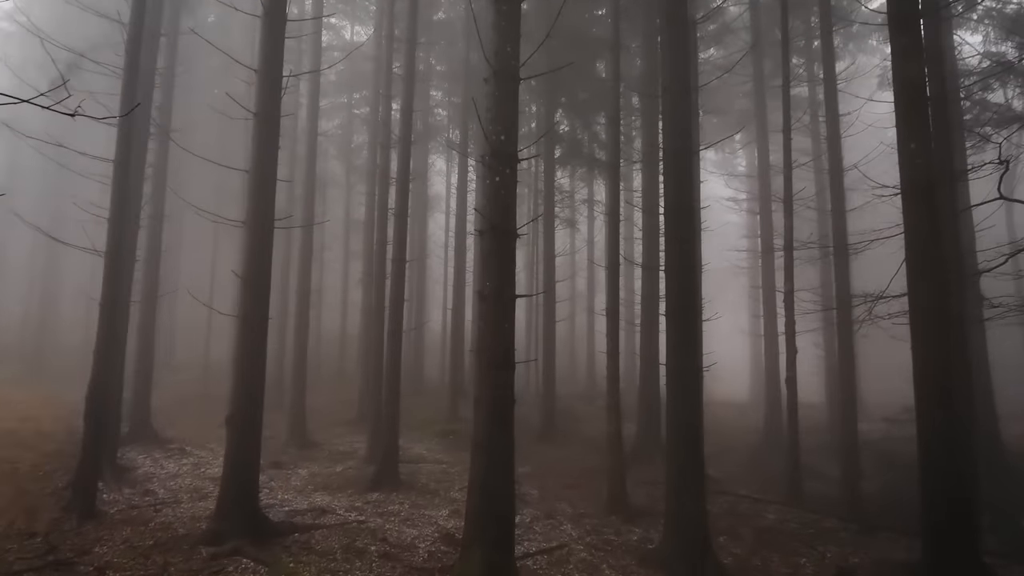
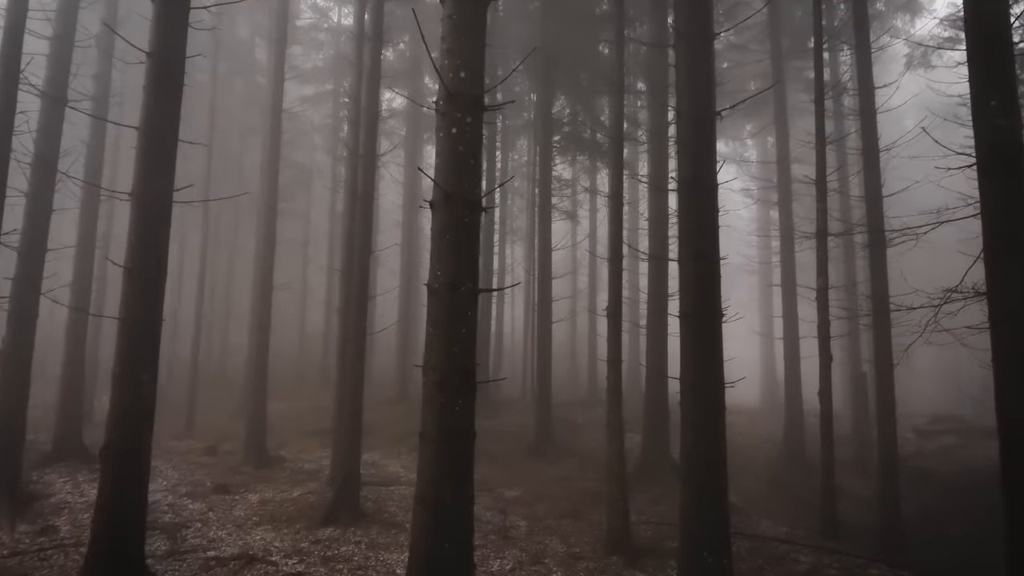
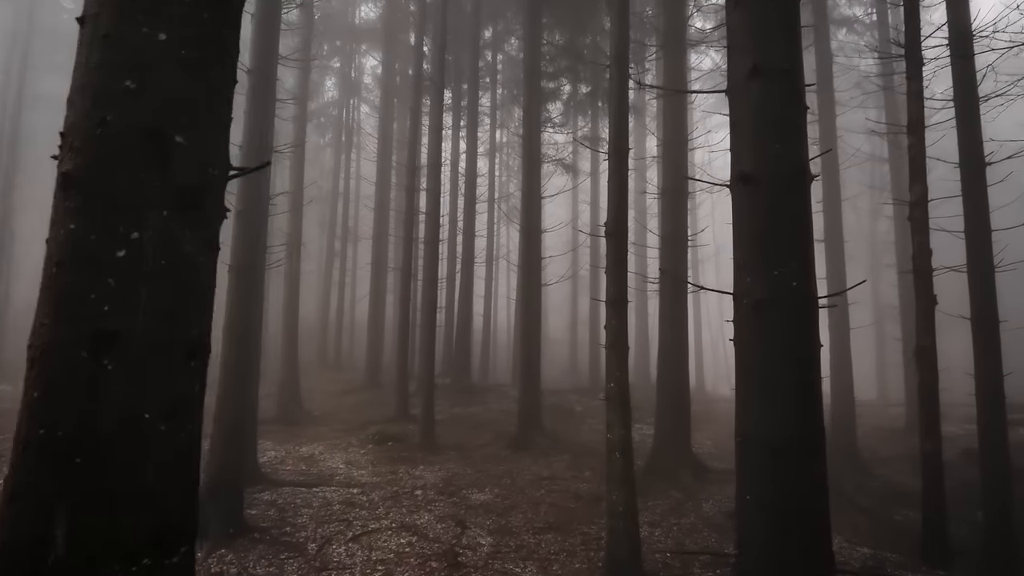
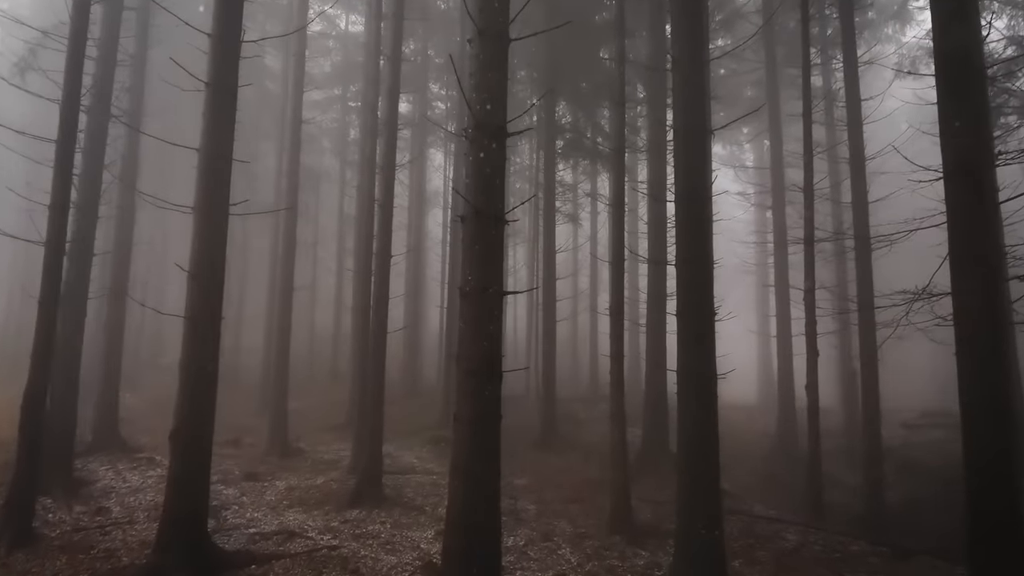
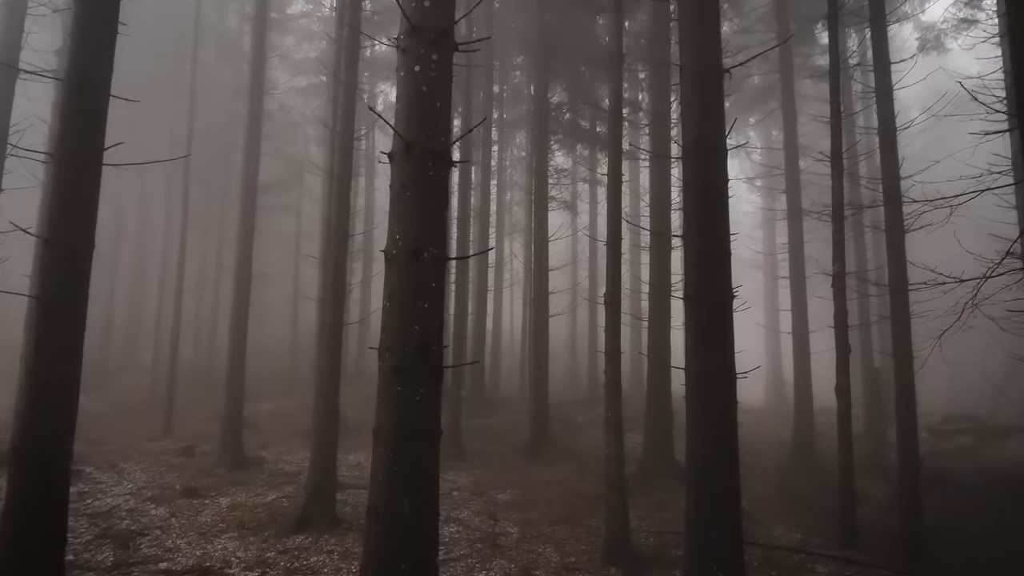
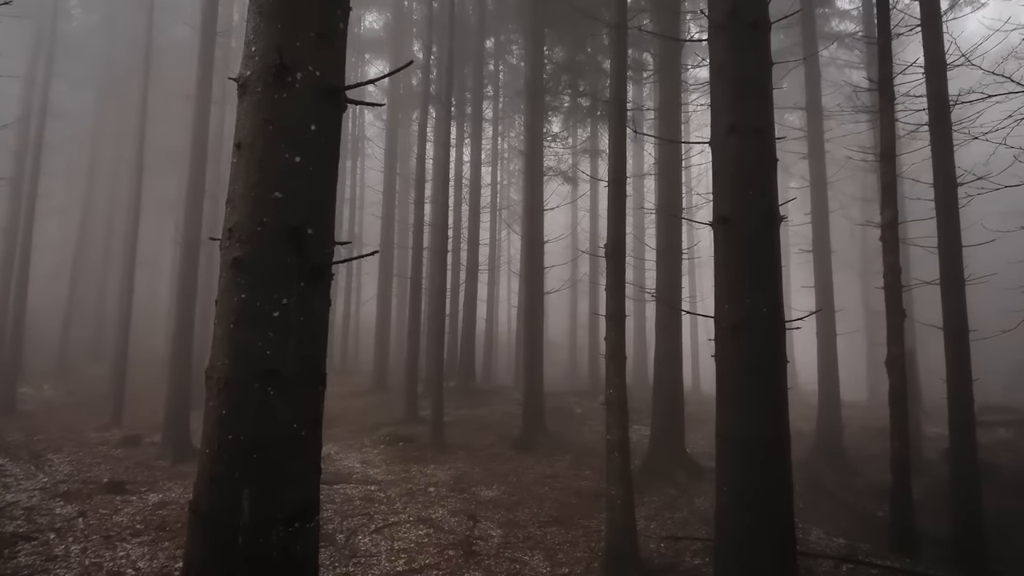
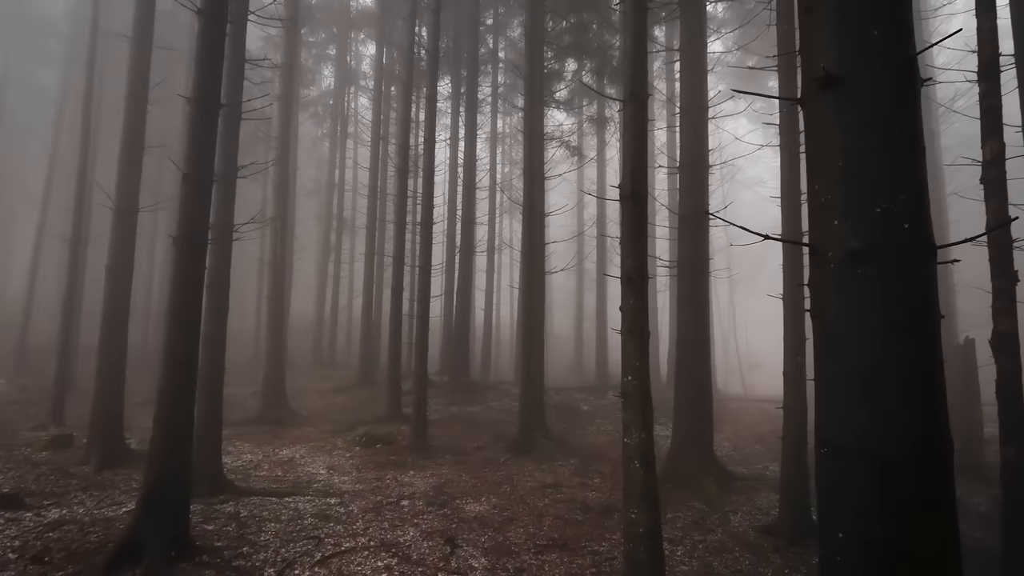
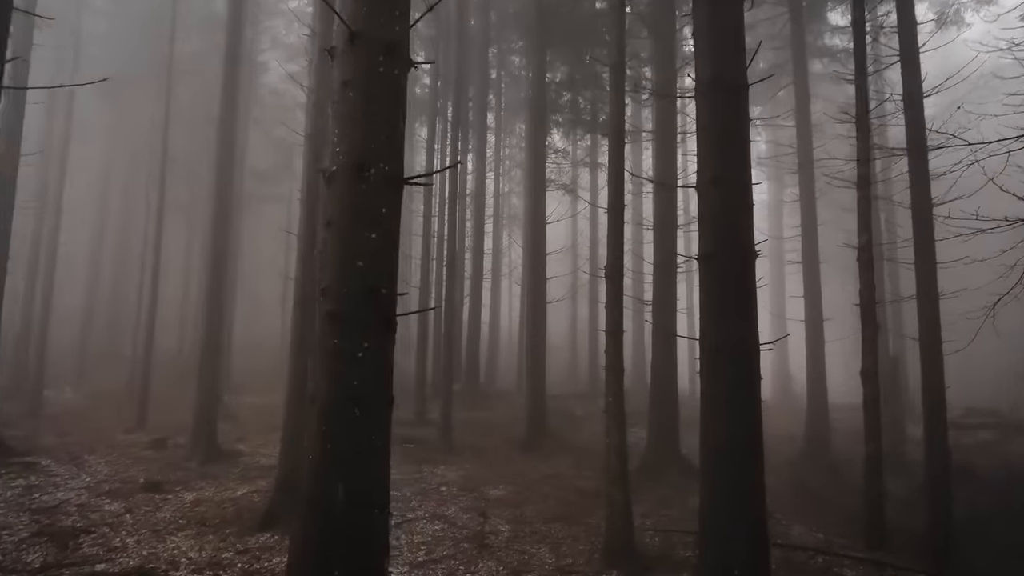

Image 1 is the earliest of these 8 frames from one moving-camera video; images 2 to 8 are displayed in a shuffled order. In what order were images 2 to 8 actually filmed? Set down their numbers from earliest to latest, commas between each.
4, 2, 5, 8, 6, 3, 7
